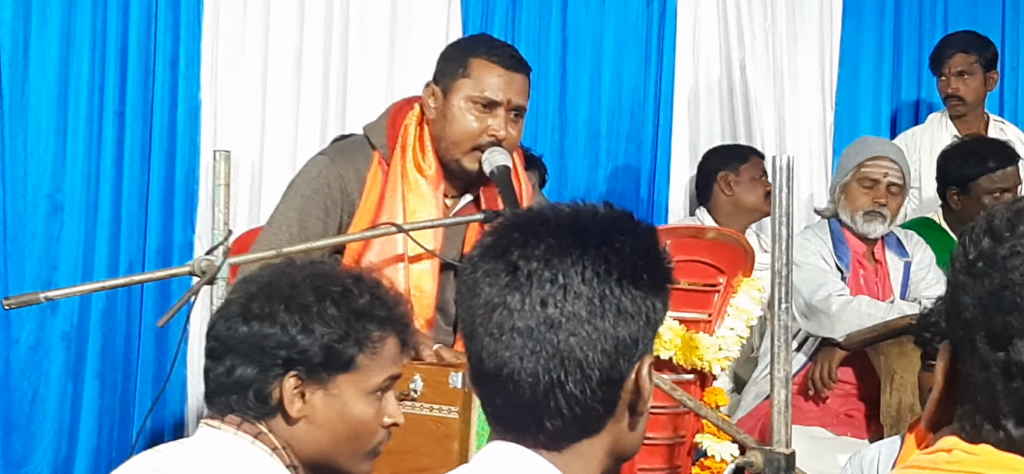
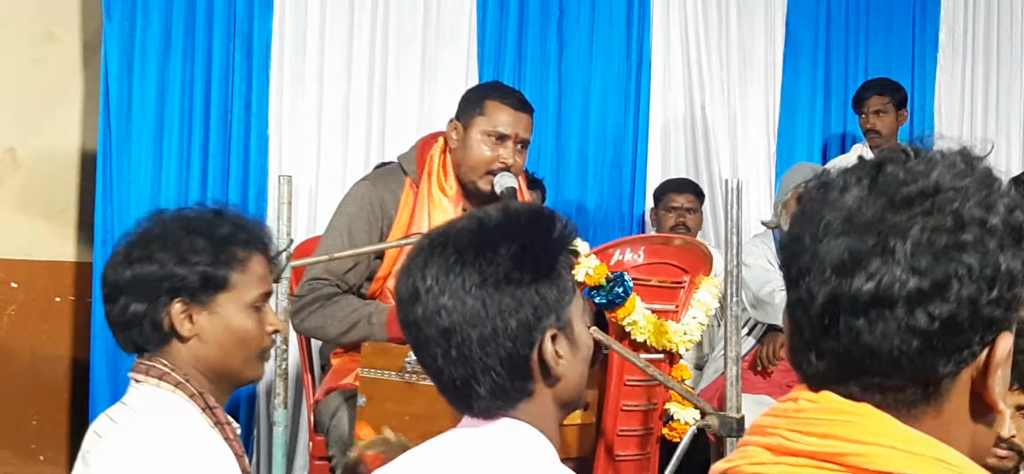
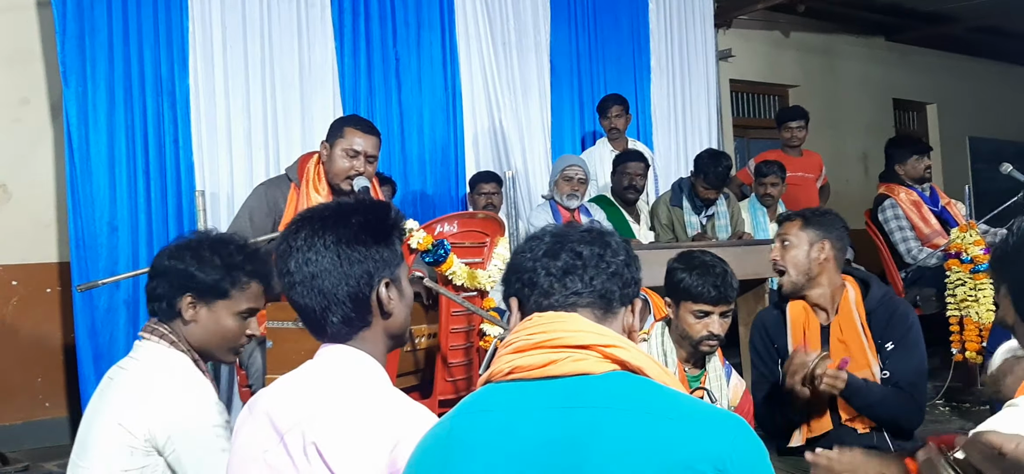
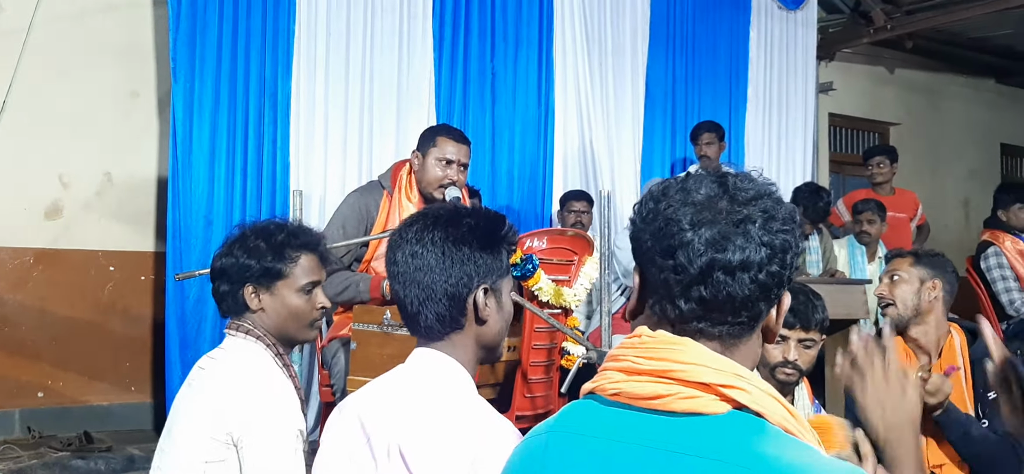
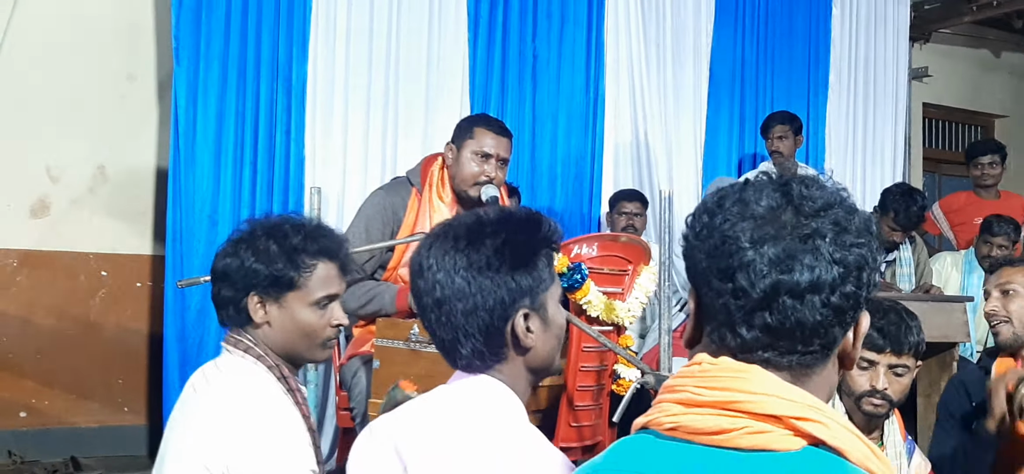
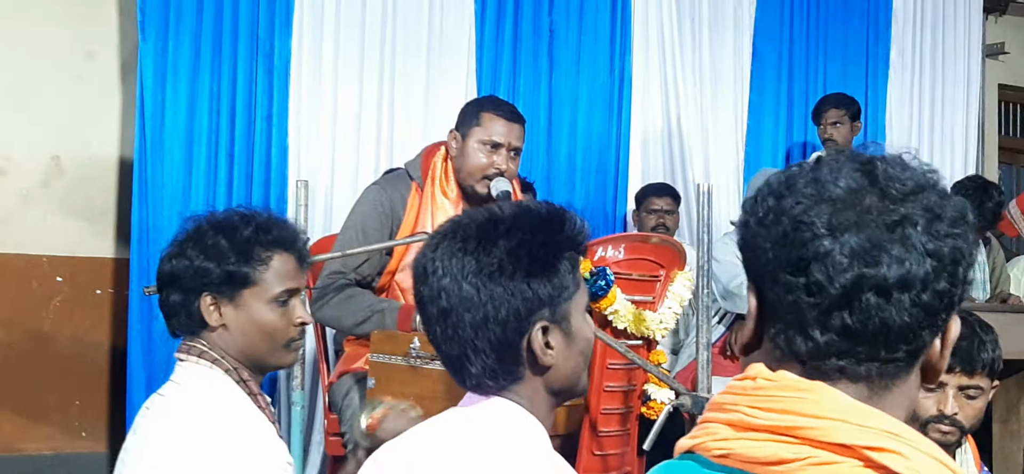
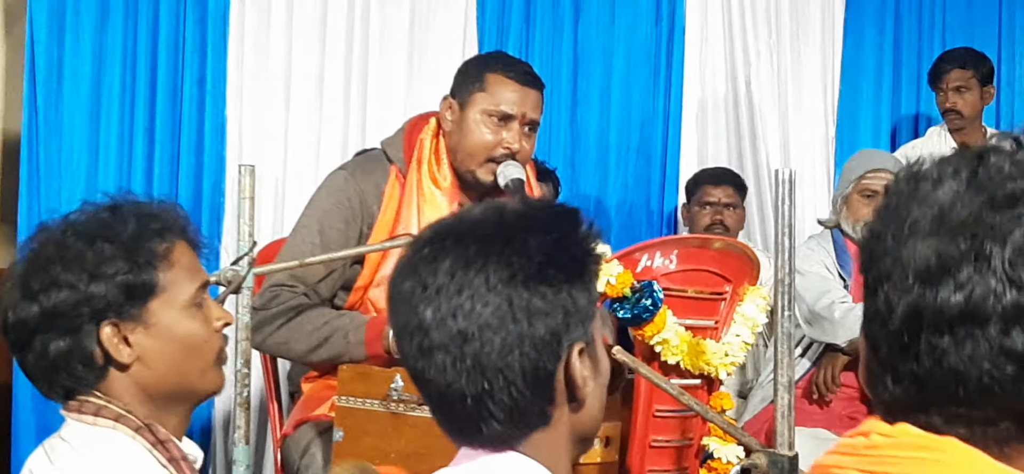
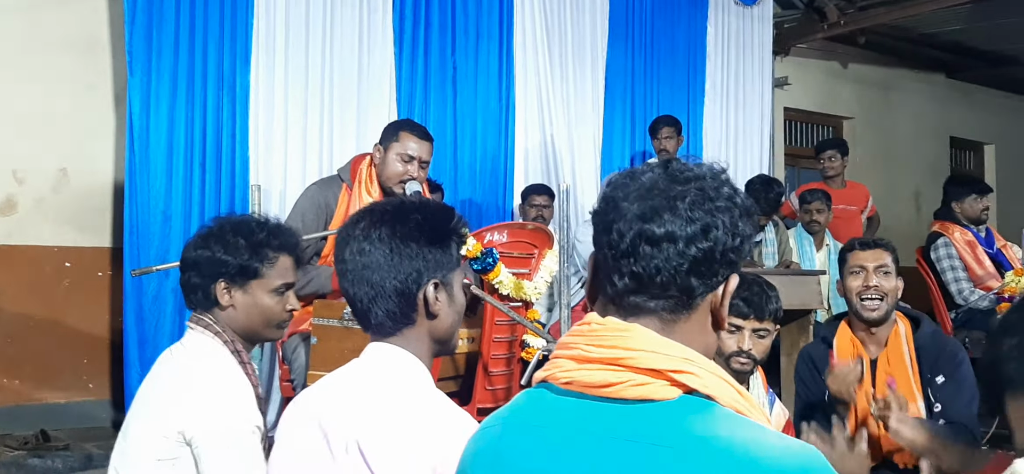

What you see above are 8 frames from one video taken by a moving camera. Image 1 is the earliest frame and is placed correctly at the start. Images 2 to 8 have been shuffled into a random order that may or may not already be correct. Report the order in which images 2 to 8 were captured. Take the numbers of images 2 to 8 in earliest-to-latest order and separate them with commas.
7, 2, 6, 5, 4, 8, 3
